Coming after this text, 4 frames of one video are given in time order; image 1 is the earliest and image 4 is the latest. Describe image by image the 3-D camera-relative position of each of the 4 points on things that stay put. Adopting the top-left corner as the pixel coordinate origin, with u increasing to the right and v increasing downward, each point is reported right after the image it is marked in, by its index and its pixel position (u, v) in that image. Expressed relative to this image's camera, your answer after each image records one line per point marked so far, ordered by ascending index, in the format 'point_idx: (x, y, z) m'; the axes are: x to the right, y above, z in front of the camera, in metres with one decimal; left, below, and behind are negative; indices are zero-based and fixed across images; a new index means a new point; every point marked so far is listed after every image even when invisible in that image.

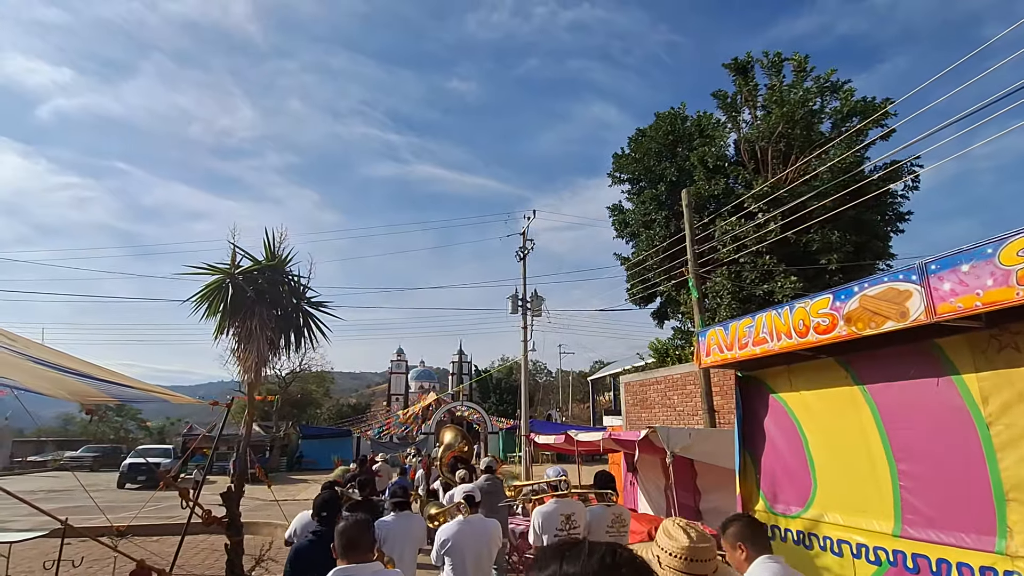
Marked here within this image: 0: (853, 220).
0: (+7.0, +1.4, +12.5) m
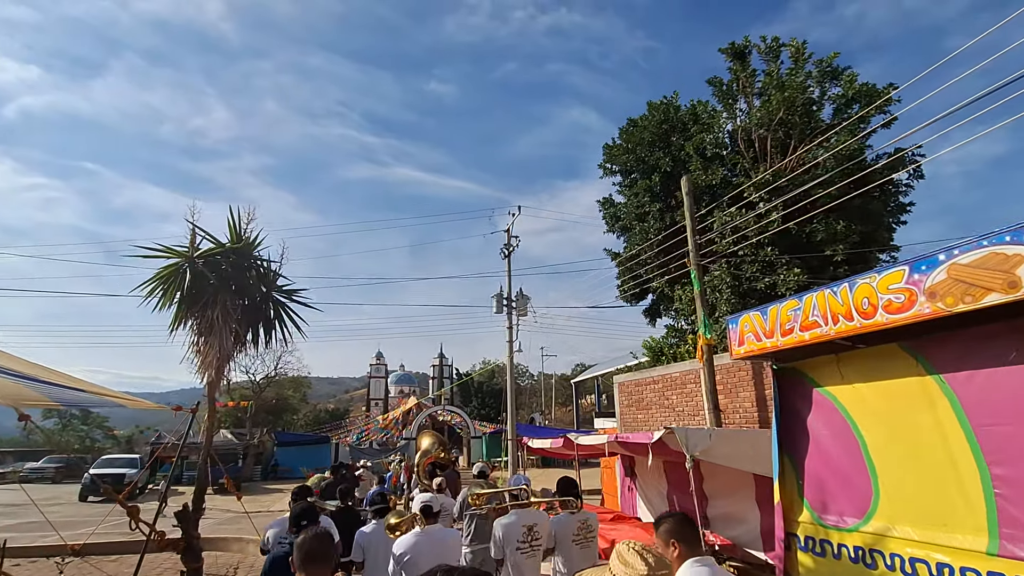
0: (+6.8, +1.6, +11.9) m
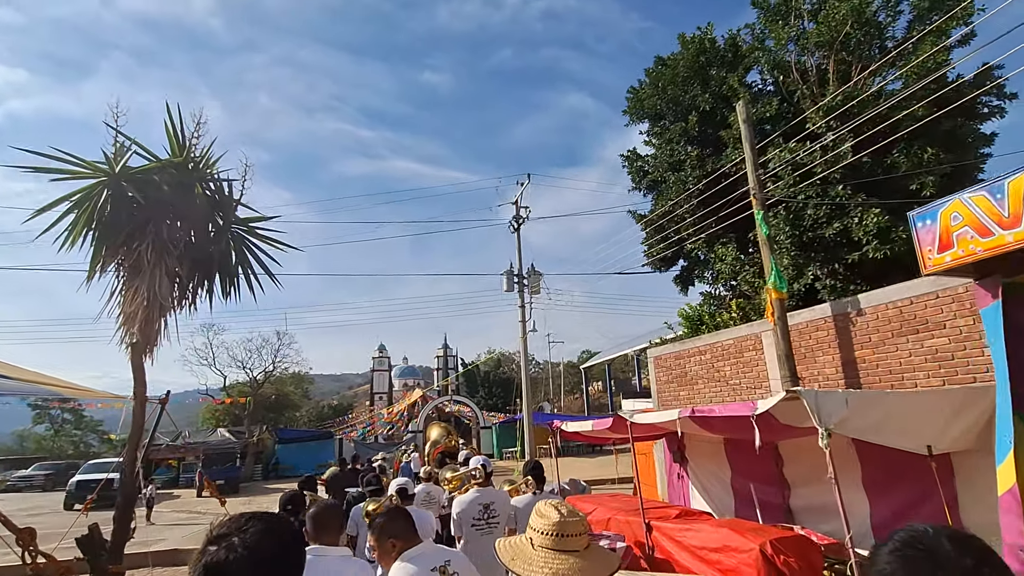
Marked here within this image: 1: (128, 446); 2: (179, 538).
0: (+7.1, +2.5, +10.0) m
1: (-3.3, -1.3, +5.6) m
2: (-7.4, -5.6, +13.7) m
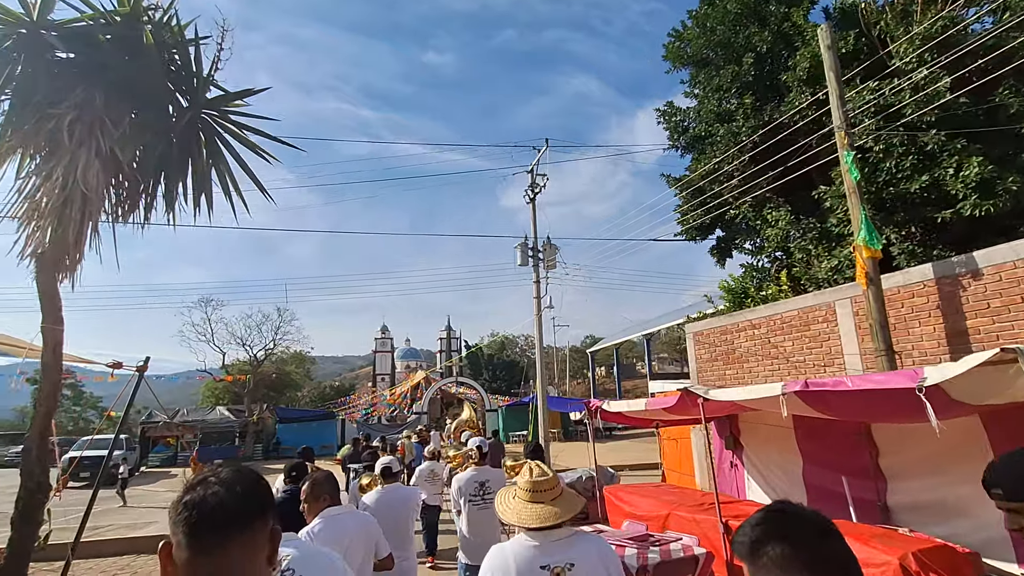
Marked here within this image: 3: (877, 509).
0: (+7.6, +3.0, +8.6) m
1: (-2.8, -0.7, +4.3) m
2: (-7.0, -4.8, +12.4) m
3: (+4.0, -2.4, +6.6) m
